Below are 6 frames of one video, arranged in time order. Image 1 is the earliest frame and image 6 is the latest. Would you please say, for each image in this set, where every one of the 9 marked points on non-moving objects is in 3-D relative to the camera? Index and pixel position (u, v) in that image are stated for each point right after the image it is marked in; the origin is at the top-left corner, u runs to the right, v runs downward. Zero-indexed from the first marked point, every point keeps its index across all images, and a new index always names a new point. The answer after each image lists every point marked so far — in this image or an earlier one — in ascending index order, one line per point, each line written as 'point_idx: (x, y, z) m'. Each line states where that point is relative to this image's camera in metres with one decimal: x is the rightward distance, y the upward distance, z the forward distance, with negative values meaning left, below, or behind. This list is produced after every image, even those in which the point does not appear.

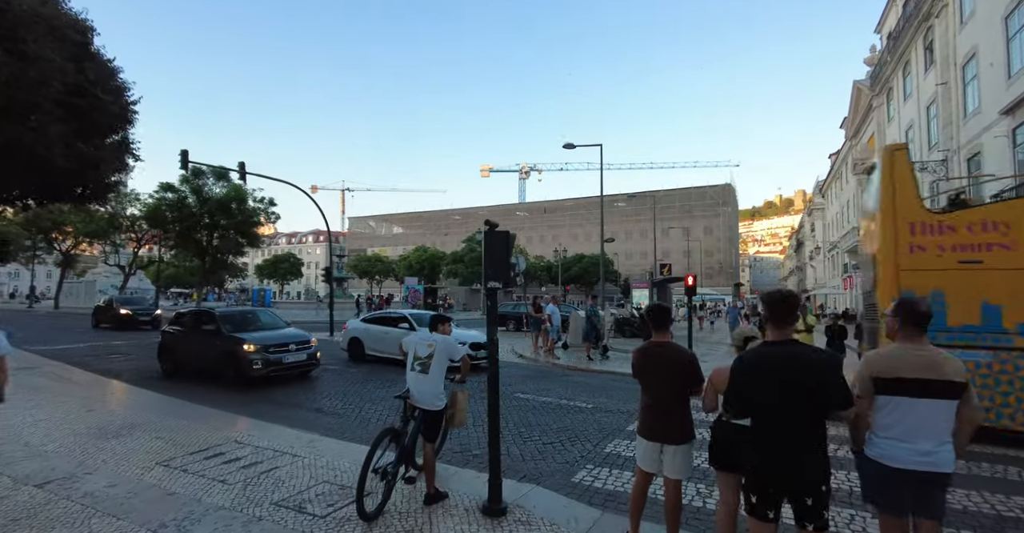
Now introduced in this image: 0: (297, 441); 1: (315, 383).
0: (-2.5, -2.0, +5.9) m
1: (-3.9, -2.3, +10.2) m
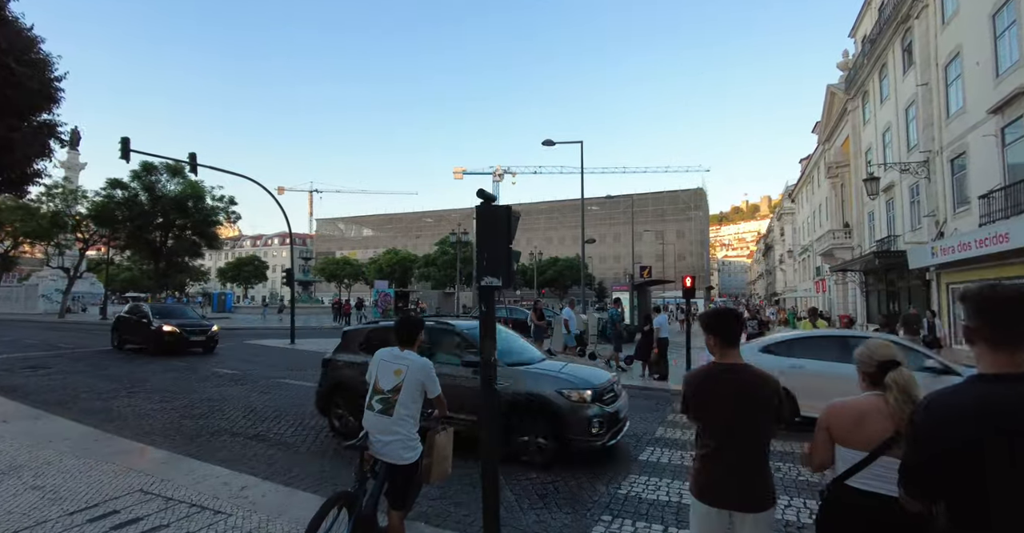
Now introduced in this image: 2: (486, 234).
0: (-2.5, -2.0, +4.5) m
1: (-4.2, -2.3, +8.8) m
2: (-0.2, +0.3, +3.5) m
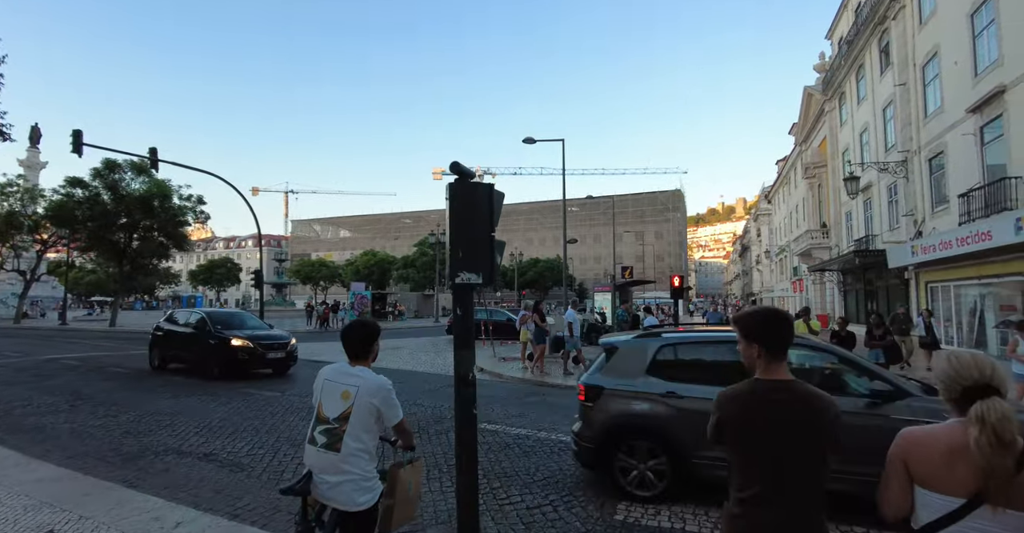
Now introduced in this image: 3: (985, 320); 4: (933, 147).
0: (-2.7, -1.9, +3.8) m
1: (-4.5, -2.3, +8.0) m
2: (-0.3, +0.3, +2.9) m
3: (+15.6, -1.8, +16.9) m
4: (+16.2, +4.6, +19.6) m
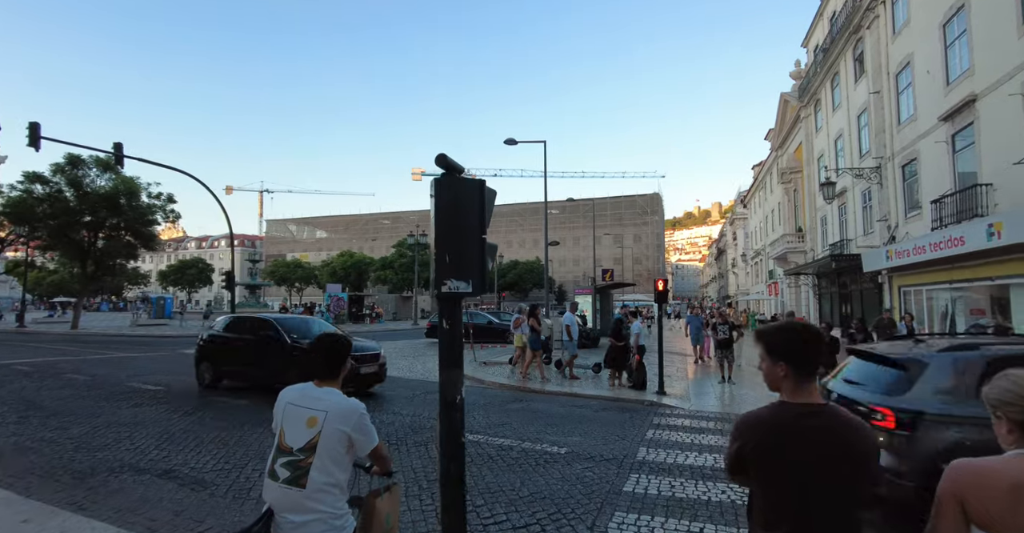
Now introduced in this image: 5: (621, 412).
0: (-2.8, -2.0, +3.4) m
1: (-4.8, -2.3, +7.6) m
2: (-0.3, +0.3, +2.6) m
3: (+15.0, -1.9, +17.3) m
4: (+15.4, +4.4, +20.0) m
5: (+1.9, -2.5, +8.8) m
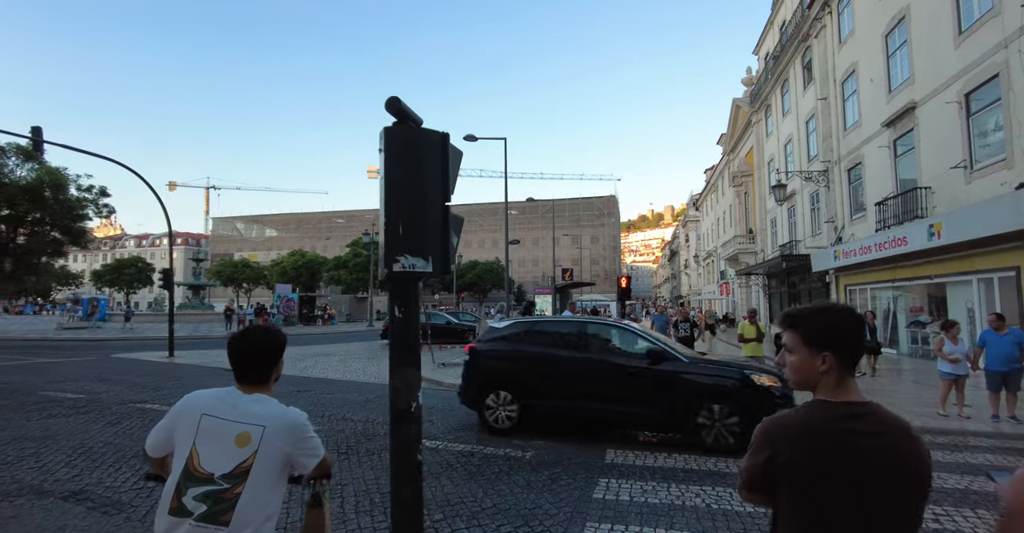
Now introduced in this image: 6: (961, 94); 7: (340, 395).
0: (-3.0, -1.9, +2.8) m
1: (-5.3, -2.2, +6.8) m
2: (-0.5, +0.4, +2.2) m
3: (+13.6, -1.9, +18.0) m
4: (+13.8, +4.4, +20.9) m
5: (+1.2, -2.4, +8.5) m
6: (+12.6, +4.8, +14.4) m
7: (-3.3, -2.5, +9.8) m
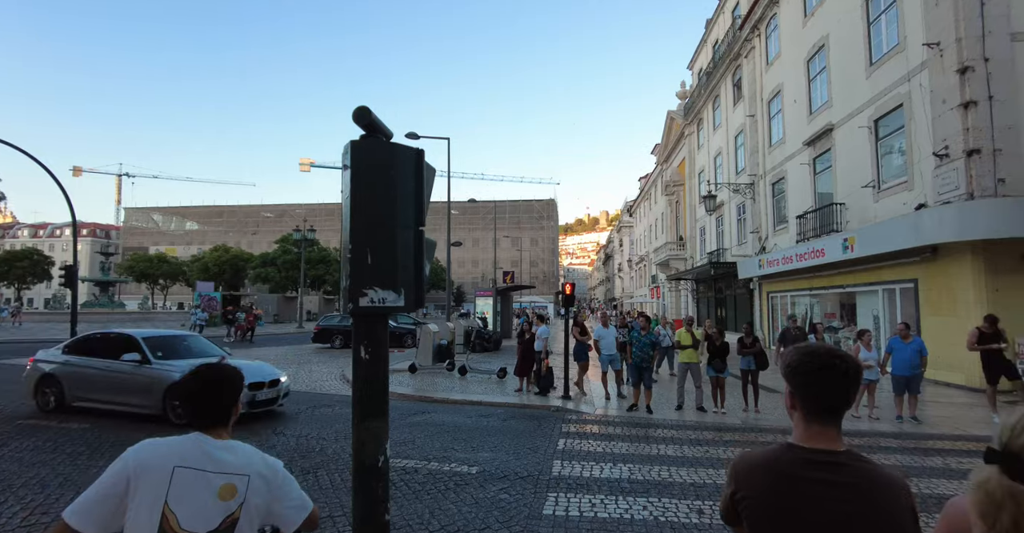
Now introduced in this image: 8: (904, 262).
0: (-3.2, -1.9, +2.3) m
1: (-6.0, -2.2, +5.9) m
2: (-0.6, +0.3, +2.0) m
3: (+11.4, -2.3, +19.4) m
4: (+11.5, +4.1, +22.3) m
5: (+0.3, -2.5, +8.4) m
6: (+11.0, +4.5, +15.7) m
7: (-4.3, -2.5, +9.2) m
8: (+11.0, +0.1, +14.3) m
